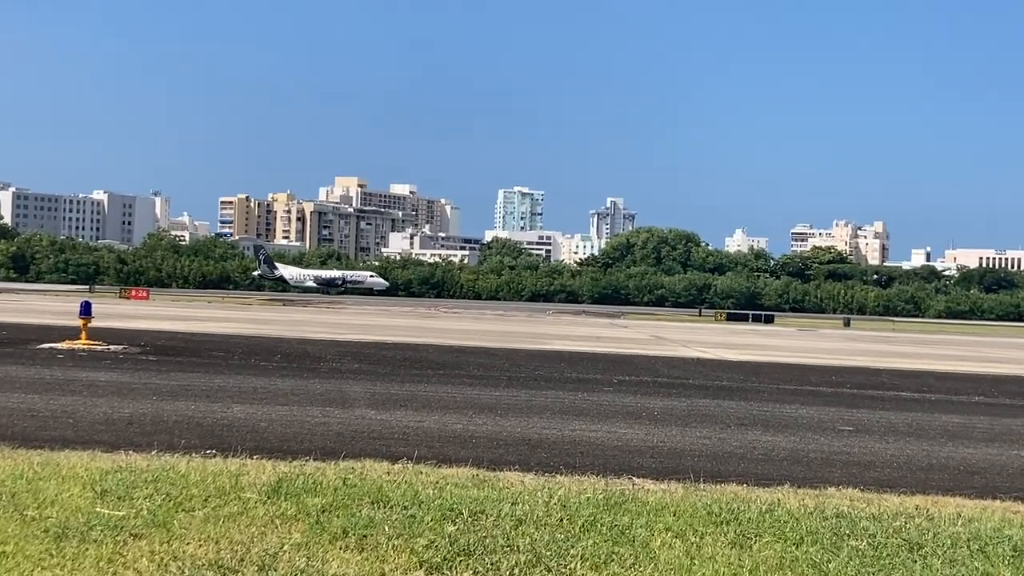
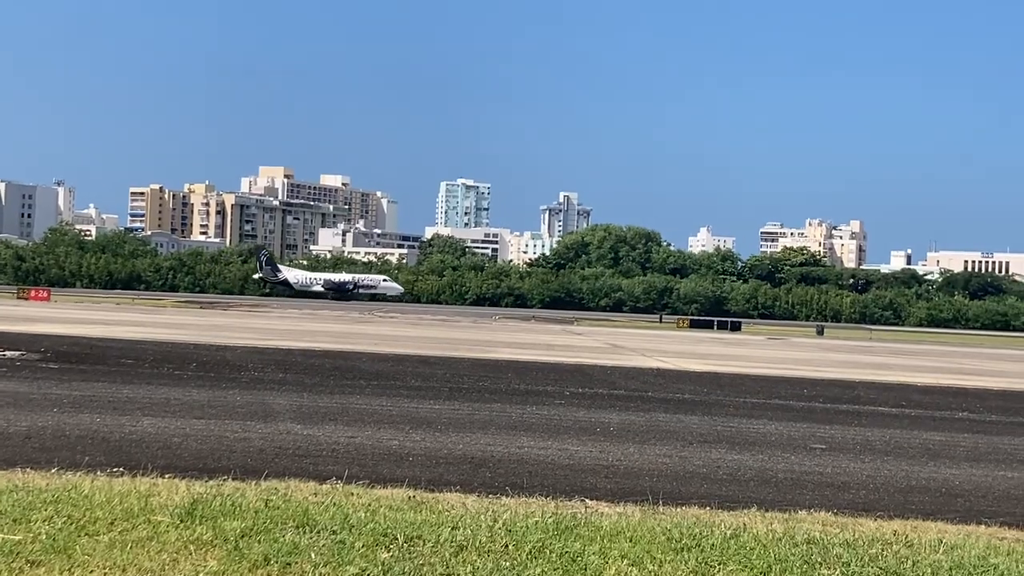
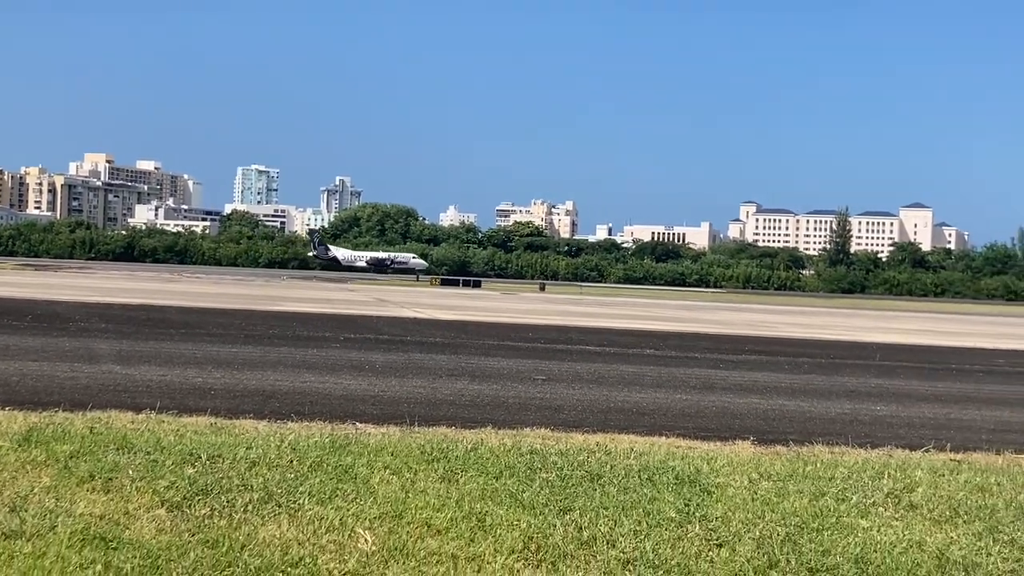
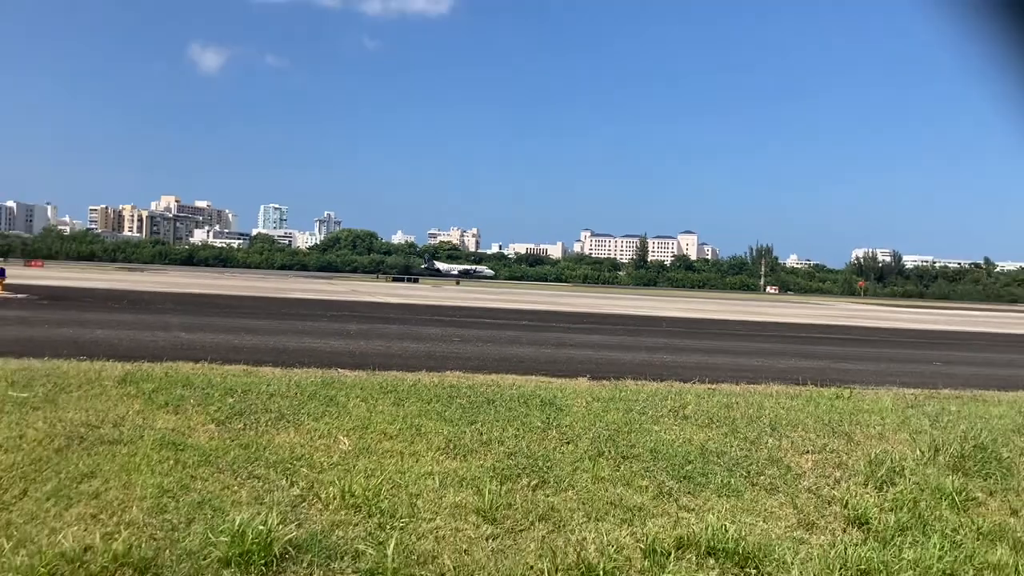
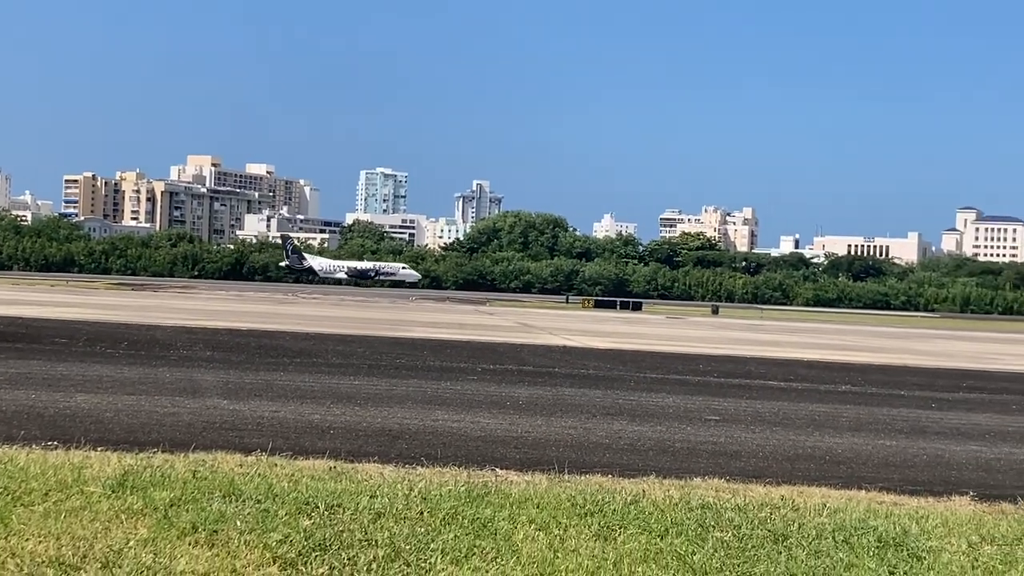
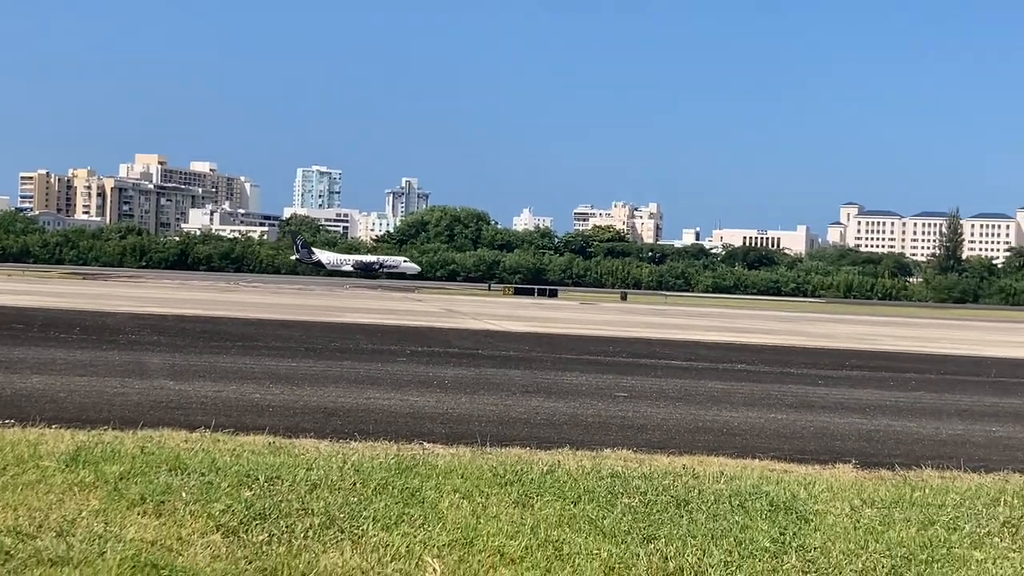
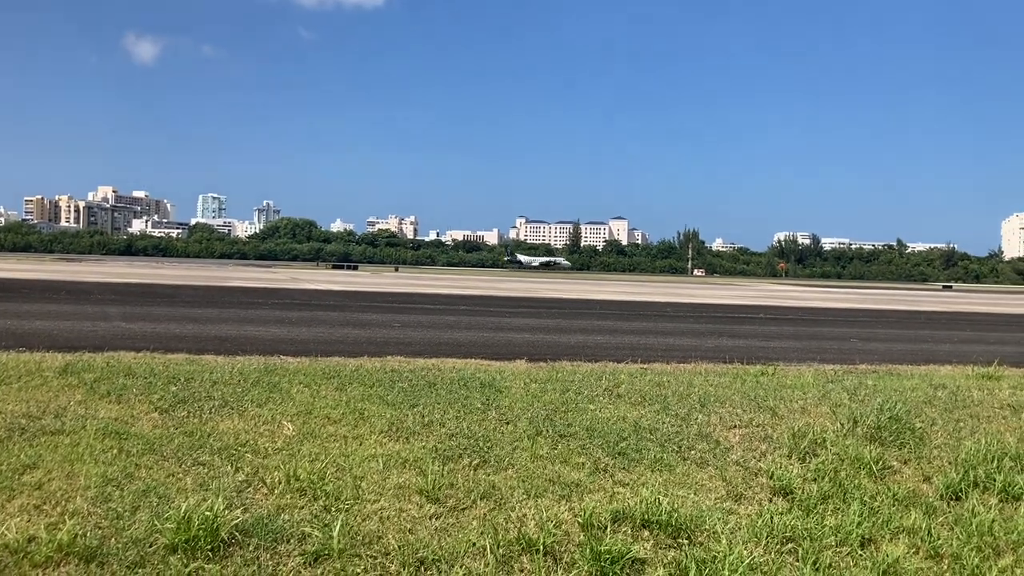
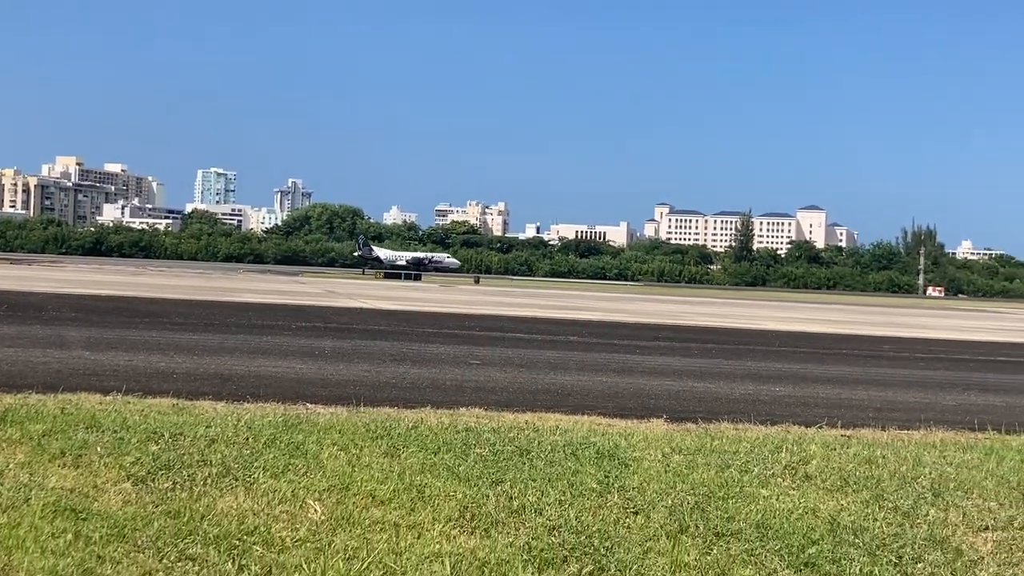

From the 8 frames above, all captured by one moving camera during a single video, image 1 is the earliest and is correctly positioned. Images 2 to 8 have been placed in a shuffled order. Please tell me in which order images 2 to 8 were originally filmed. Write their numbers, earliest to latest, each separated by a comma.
2, 5, 6, 3, 8, 4, 7
